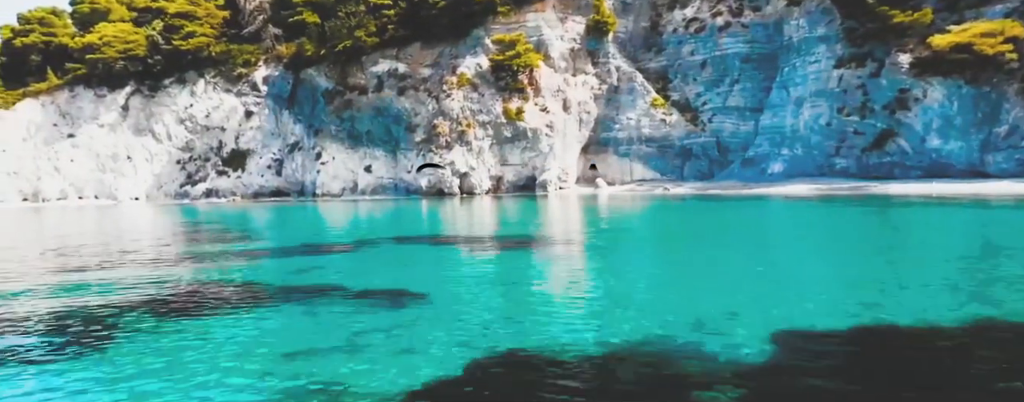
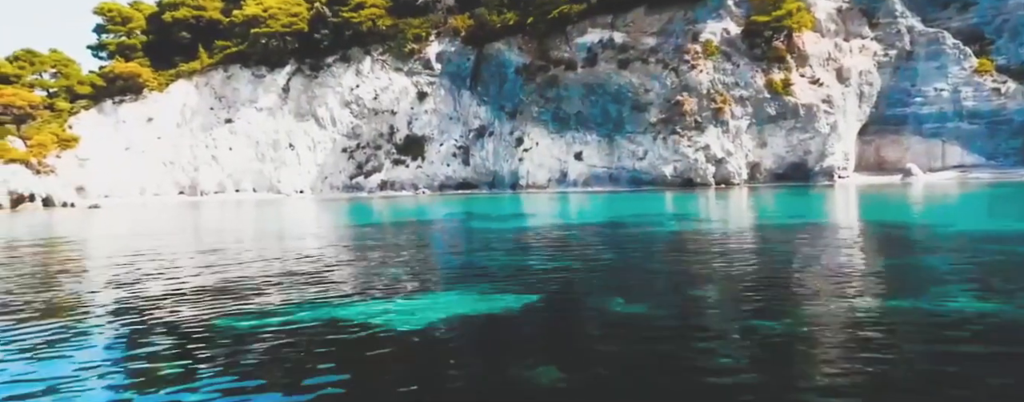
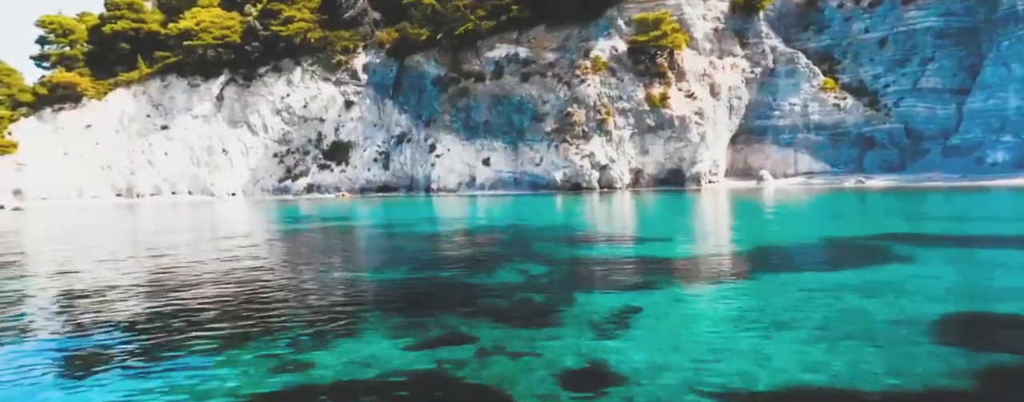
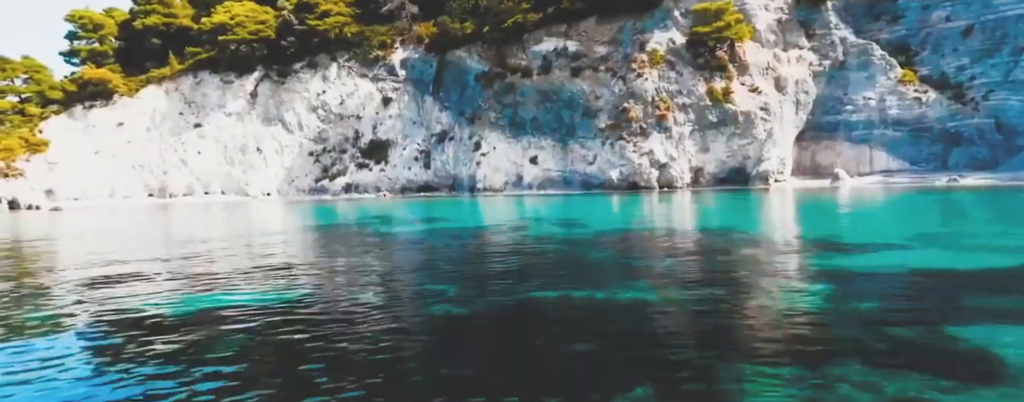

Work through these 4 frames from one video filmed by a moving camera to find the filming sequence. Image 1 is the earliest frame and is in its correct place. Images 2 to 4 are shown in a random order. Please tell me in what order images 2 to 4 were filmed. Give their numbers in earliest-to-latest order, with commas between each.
3, 4, 2
